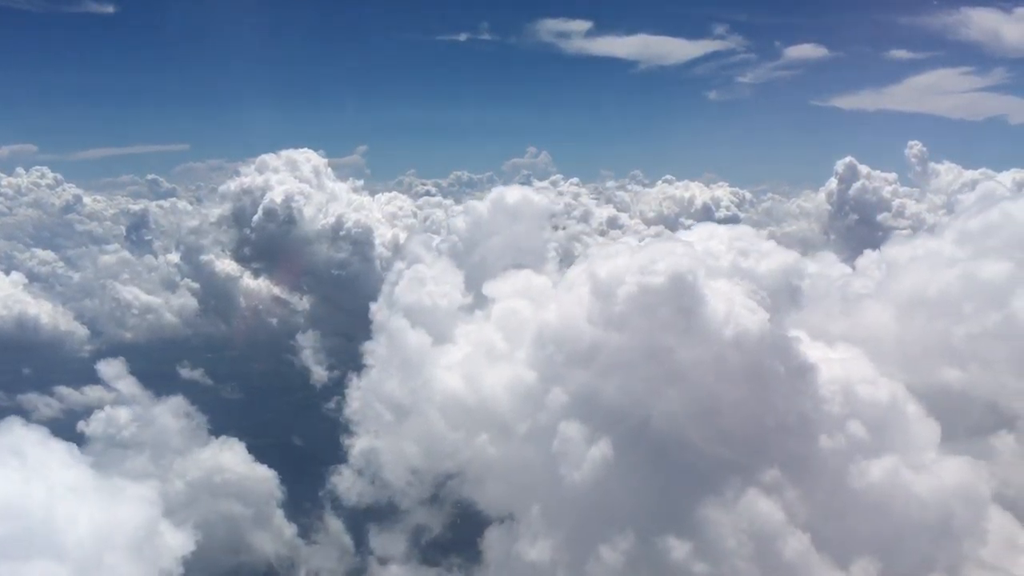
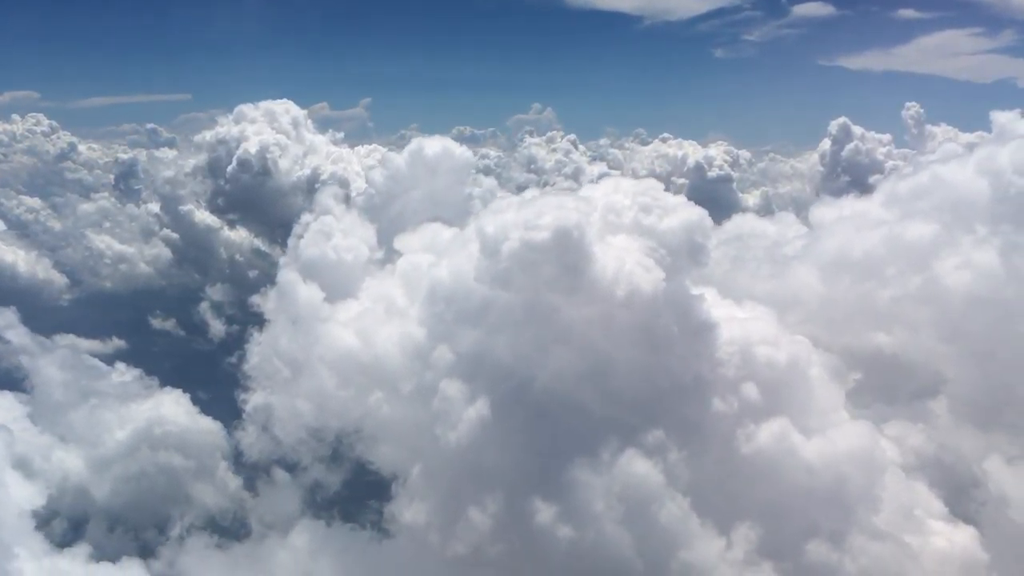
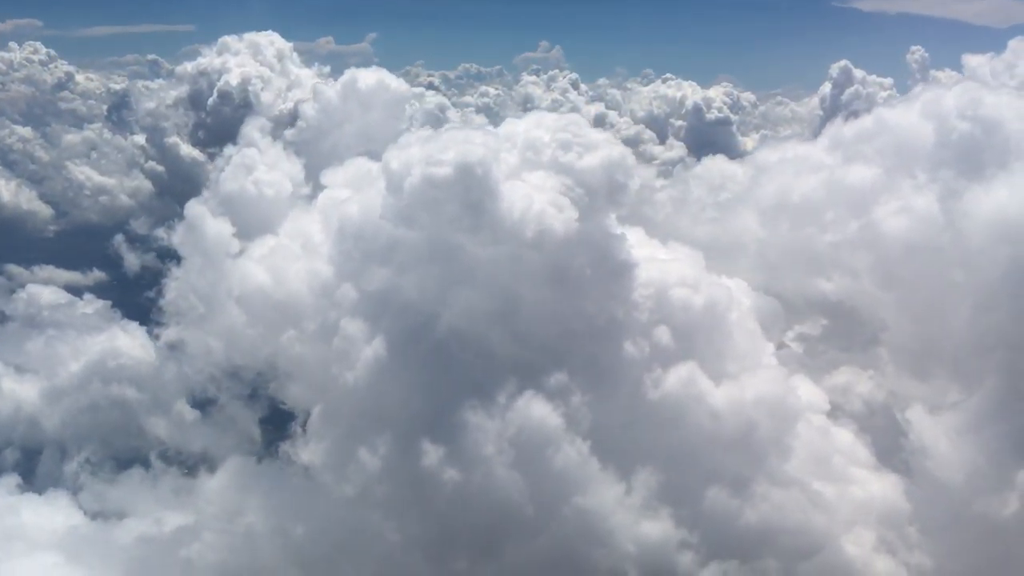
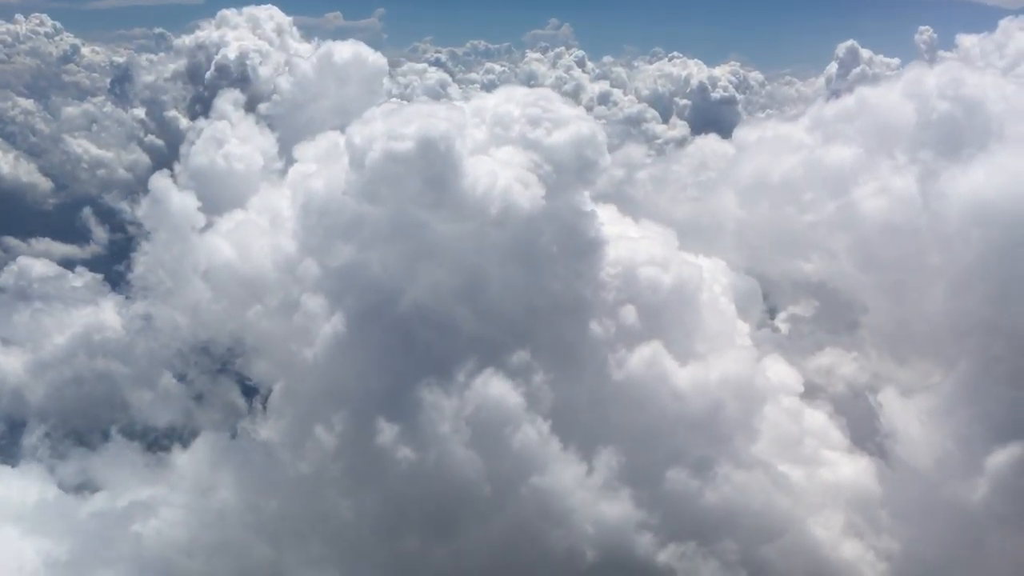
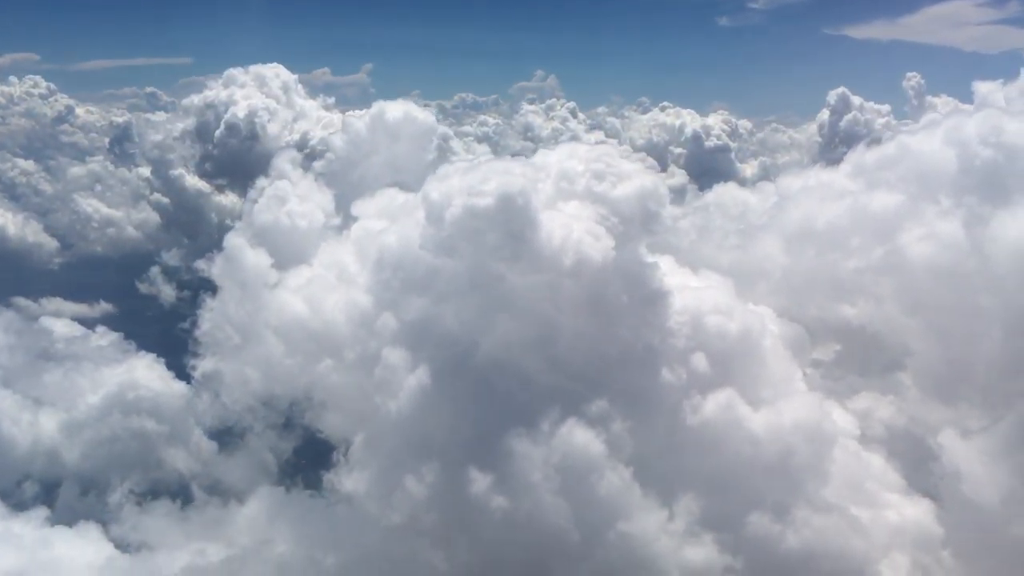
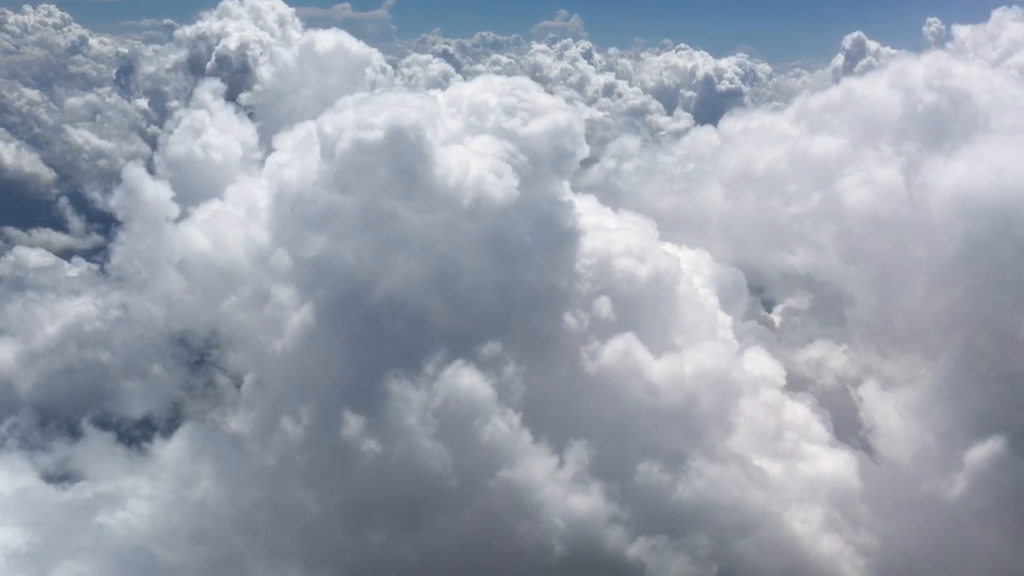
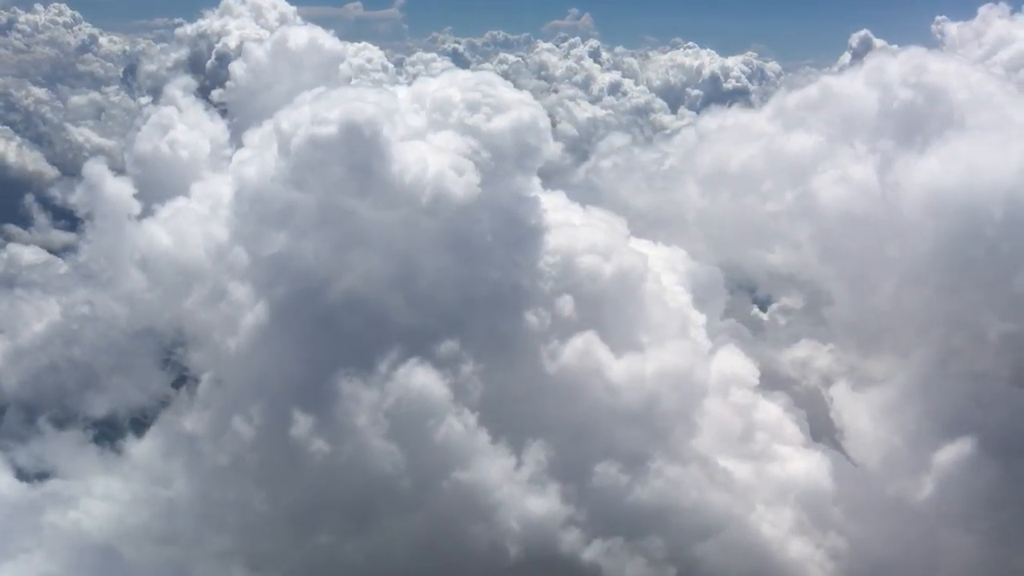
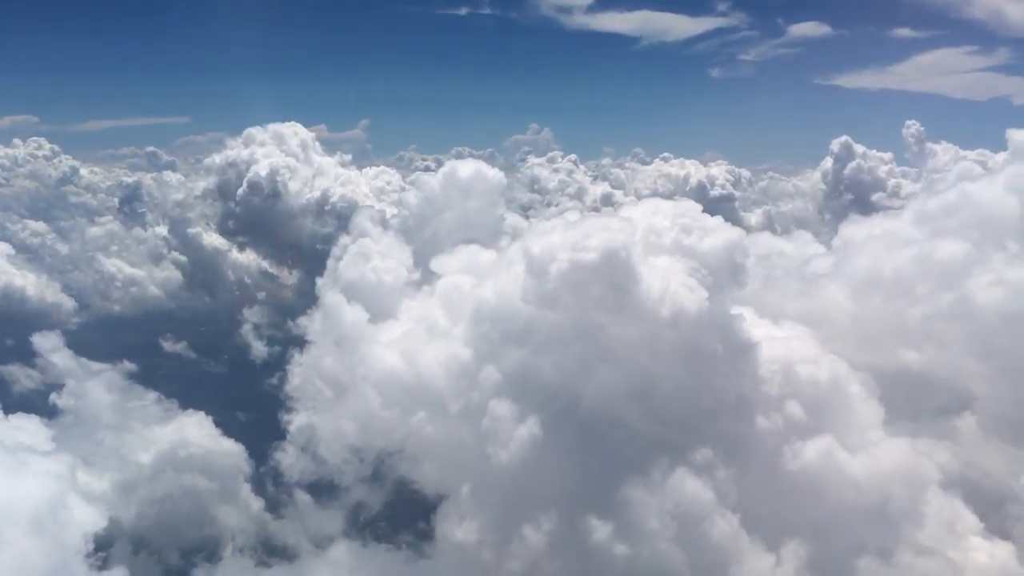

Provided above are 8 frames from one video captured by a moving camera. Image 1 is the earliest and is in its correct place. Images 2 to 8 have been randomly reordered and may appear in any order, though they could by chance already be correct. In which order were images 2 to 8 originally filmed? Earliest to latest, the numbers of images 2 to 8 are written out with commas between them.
8, 2, 5, 3, 4, 6, 7
